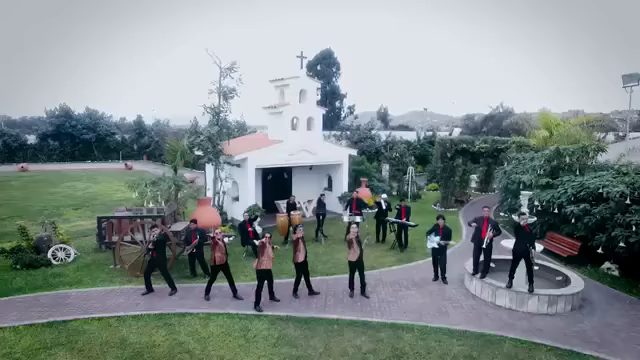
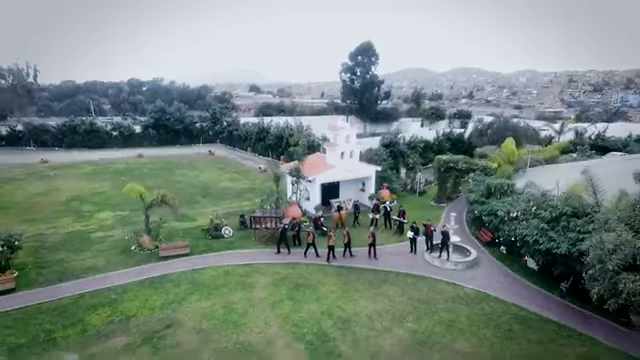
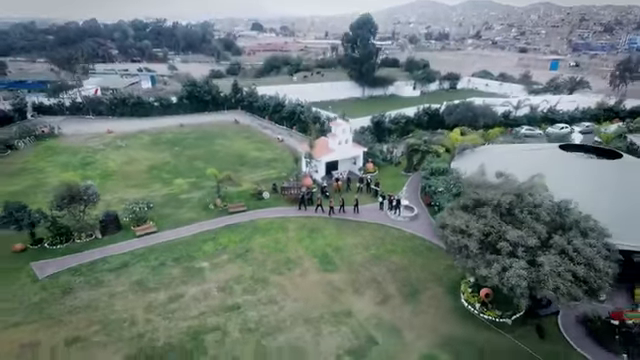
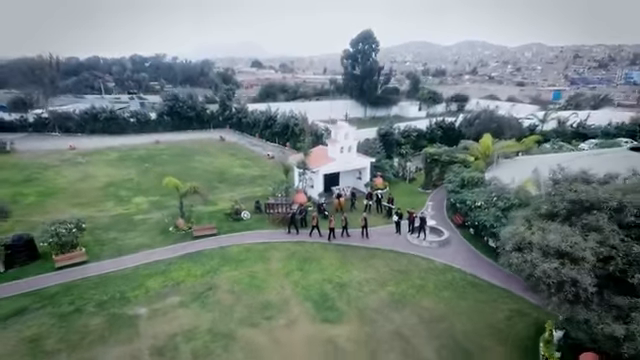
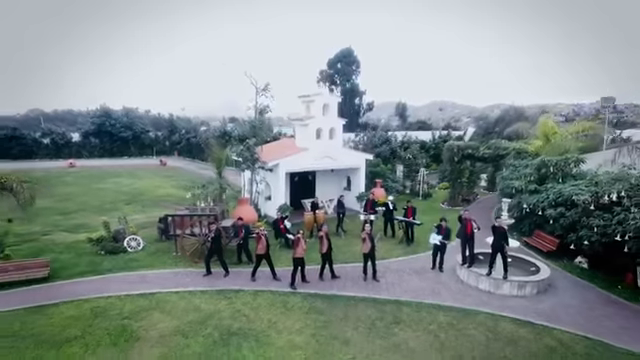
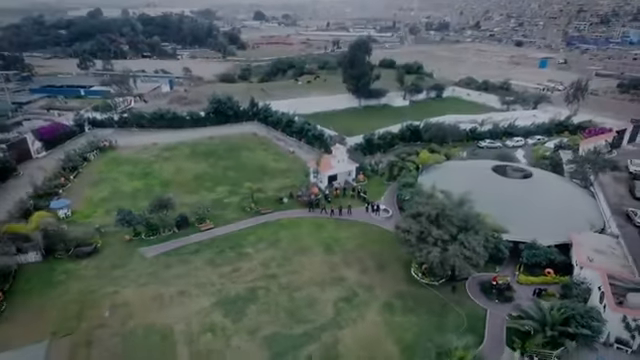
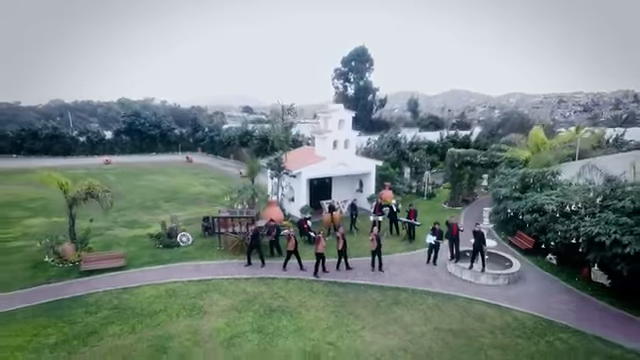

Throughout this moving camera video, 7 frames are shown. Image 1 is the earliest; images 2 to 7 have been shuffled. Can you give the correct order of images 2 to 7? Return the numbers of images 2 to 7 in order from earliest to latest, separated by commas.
5, 7, 2, 4, 3, 6
